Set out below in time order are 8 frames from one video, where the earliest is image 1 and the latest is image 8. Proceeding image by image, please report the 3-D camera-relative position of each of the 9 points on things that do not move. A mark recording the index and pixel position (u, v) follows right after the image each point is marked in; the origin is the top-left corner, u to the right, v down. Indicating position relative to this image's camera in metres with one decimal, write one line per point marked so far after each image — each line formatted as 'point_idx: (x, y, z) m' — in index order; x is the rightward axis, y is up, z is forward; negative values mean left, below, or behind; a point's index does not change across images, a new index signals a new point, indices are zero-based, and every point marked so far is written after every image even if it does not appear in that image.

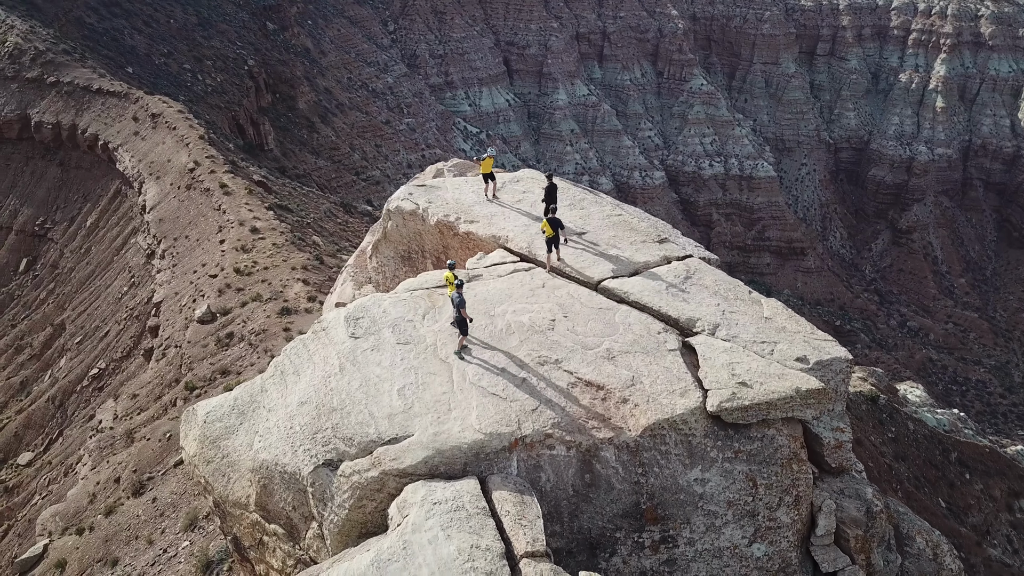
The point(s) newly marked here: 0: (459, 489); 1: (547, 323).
0: (-0.5, -1.8, +7.0) m
1: (+0.4, -0.4, +9.0) m
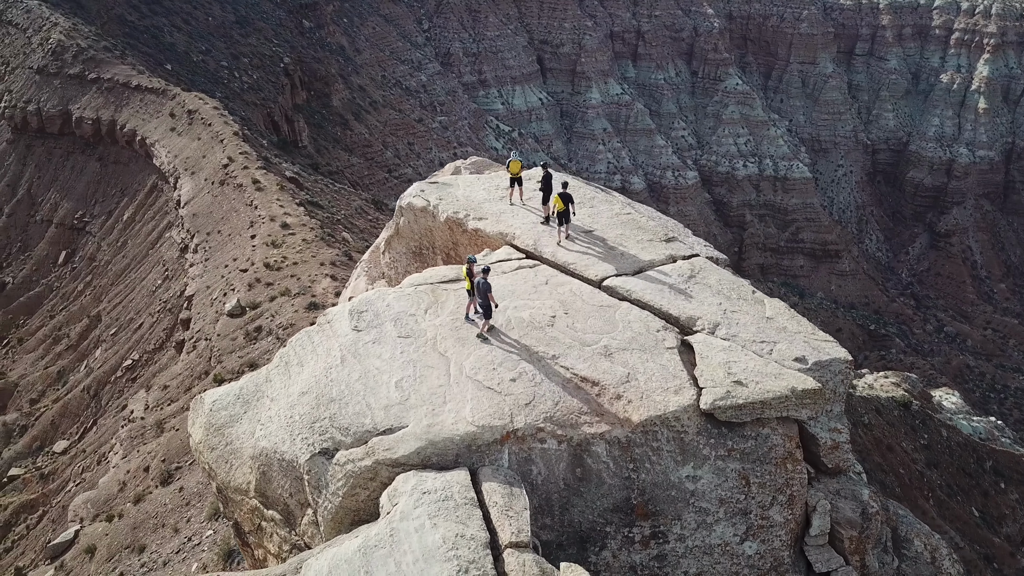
0: (-0.6, -1.7, +7.1) m
1: (+0.4, -0.4, +9.1) m
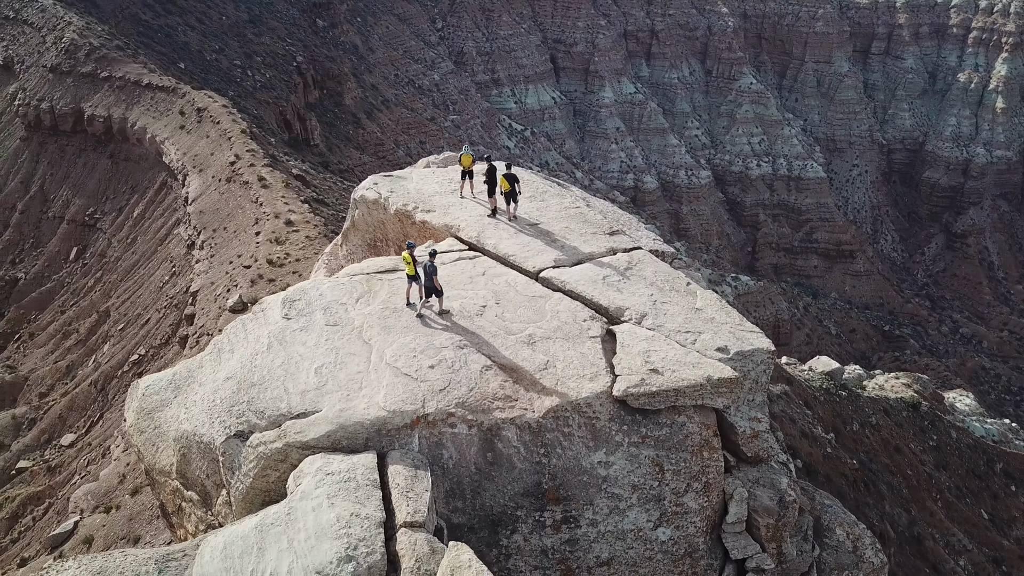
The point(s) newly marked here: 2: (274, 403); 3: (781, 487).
0: (-1.4, -1.6, +7.3) m
1: (-0.4, -0.3, +9.3) m
2: (-2.4, -1.2, +7.9) m
3: (+3.0, -2.2, +8.6) m
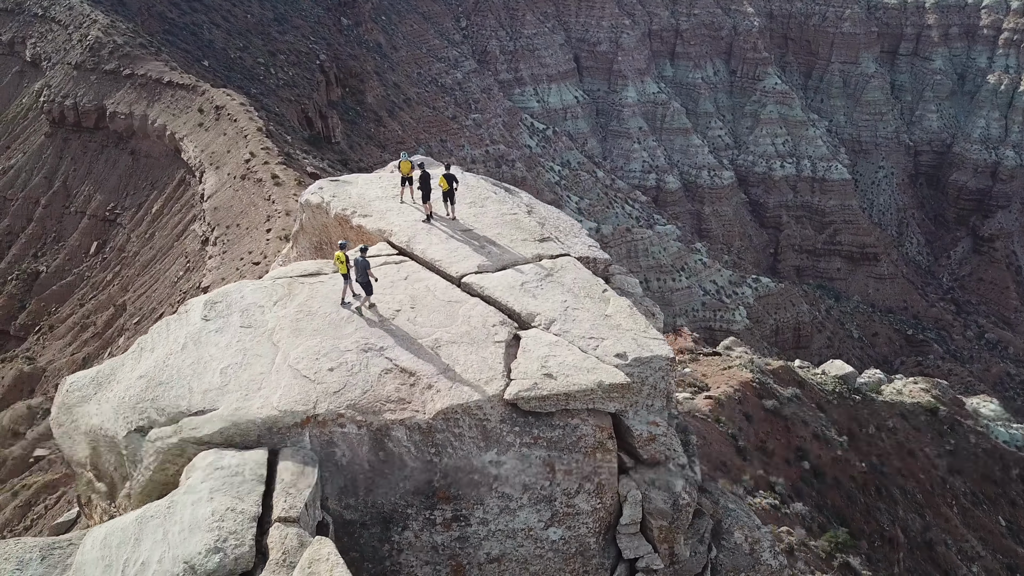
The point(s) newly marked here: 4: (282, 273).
0: (-2.6, -1.6, +7.6) m
1: (-1.5, -0.3, +9.6) m
2: (-3.5, -1.2, +8.3) m
3: (+1.8, -2.3, +8.8) m
4: (-3.0, +0.2, +10.5) m
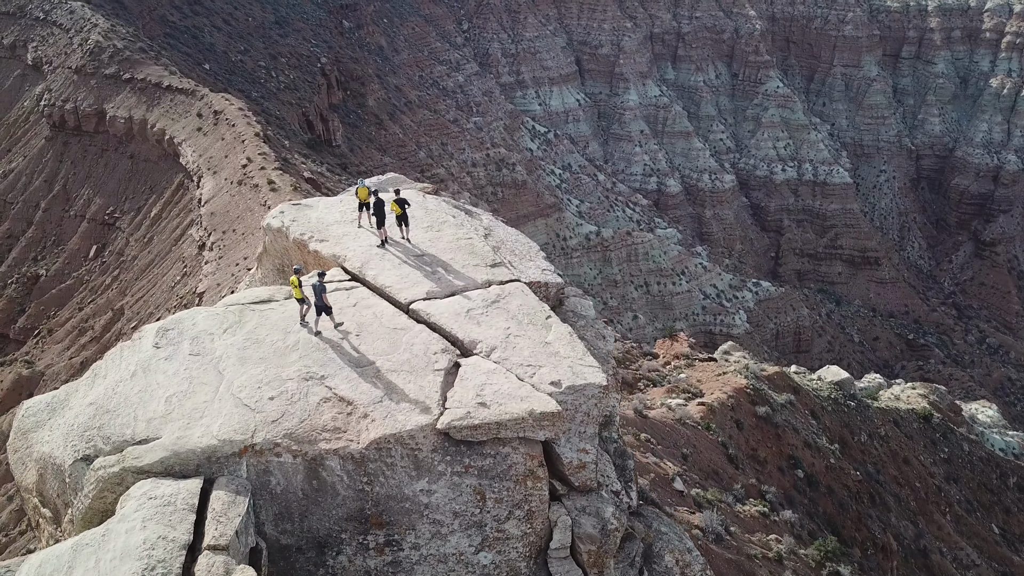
0: (-3.3, -2.0, +8.0) m
1: (-2.2, -0.7, +10.0) m
2: (-4.3, -1.5, +8.6) m
3: (+1.1, -2.6, +9.2) m
4: (-3.8, -0.2, +10.8) m
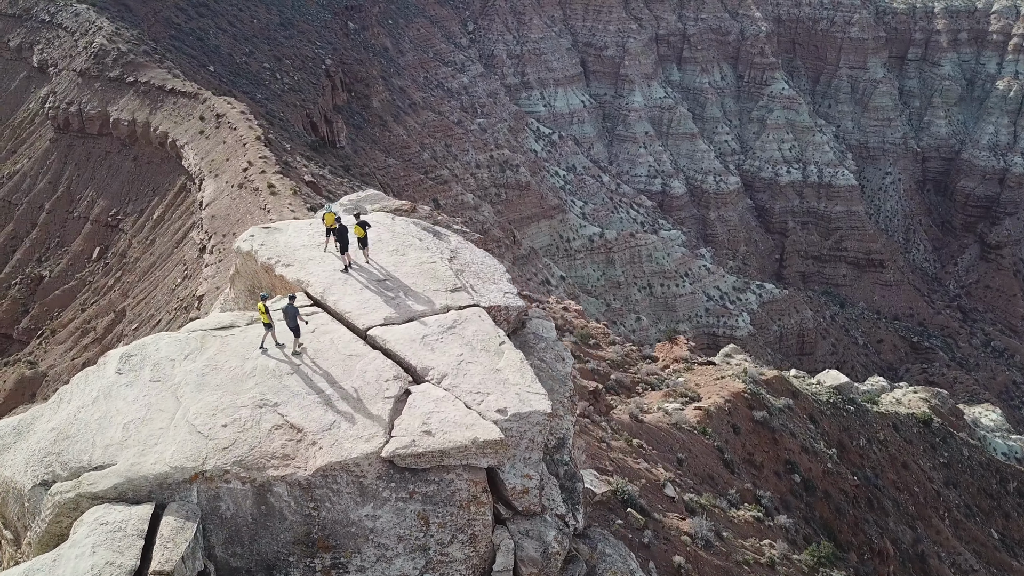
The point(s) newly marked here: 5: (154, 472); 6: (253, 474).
0: (-4.0, -2.4, +8.3) m
1: (-2.9, -1.0, +10.3) m
2: (-4.9, -1.9, +9.0) m
3: (+0.4, -3.0, +9.5) m
4: (-4.4, -0.5, +11.2) m
5: (-3.9, -2.0, +8.7) m
6: (-2.9, -2.1, +8.8) m
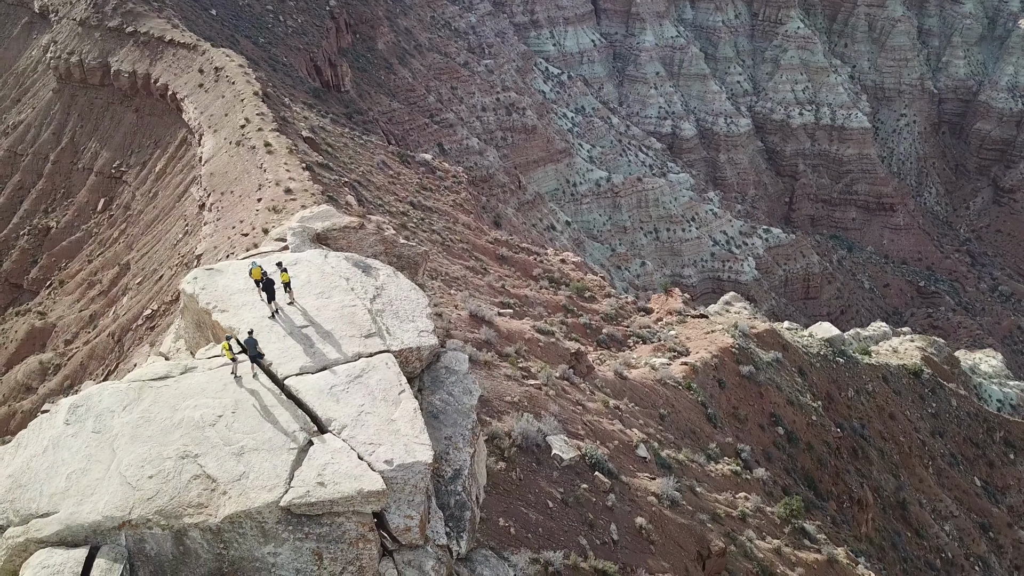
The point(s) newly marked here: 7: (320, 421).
0: (-5.7, -3.5, +10.2) m
1: (-4.6, -2.0, +12.0) m
2: (-6.6, -2.9, +10.8) m
3: (-1.3, -4.0, +11.3) m
4: (-6.1, -1.4, +12.9) m
5: (-5.6, -3.1, +10.5) m
6: (-4.6, -3.1, +10.6) m
7: (-3.0, -2.0, +12.2) m
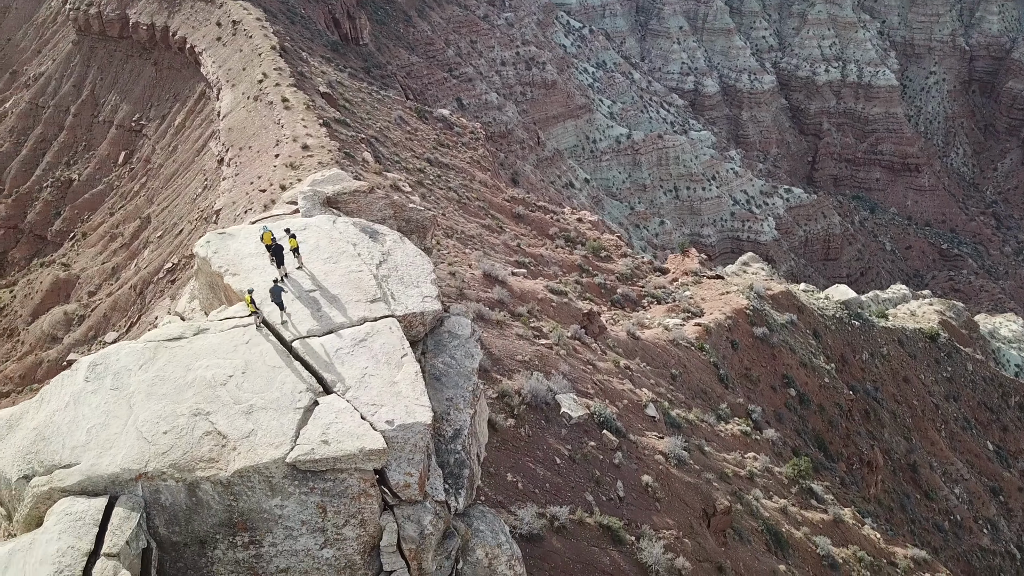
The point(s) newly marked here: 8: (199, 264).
0: (-5.8, -3.0, +10.9) m
1: (-4.6, -1.4, +12.6) m
2: (-6.7, -2.4, +11.5) m
3: (-1.3, -3.6, +12.0) m
4: (-6.1, -0.8, +13.5) m
5: (-5.7, -2.6, +11.2) m
6: (-4.7, -2.7, +11.3) m
7: (-3.0, -1.5, +12.7) m
8: (-6.3, +0.5, +15.8) m
